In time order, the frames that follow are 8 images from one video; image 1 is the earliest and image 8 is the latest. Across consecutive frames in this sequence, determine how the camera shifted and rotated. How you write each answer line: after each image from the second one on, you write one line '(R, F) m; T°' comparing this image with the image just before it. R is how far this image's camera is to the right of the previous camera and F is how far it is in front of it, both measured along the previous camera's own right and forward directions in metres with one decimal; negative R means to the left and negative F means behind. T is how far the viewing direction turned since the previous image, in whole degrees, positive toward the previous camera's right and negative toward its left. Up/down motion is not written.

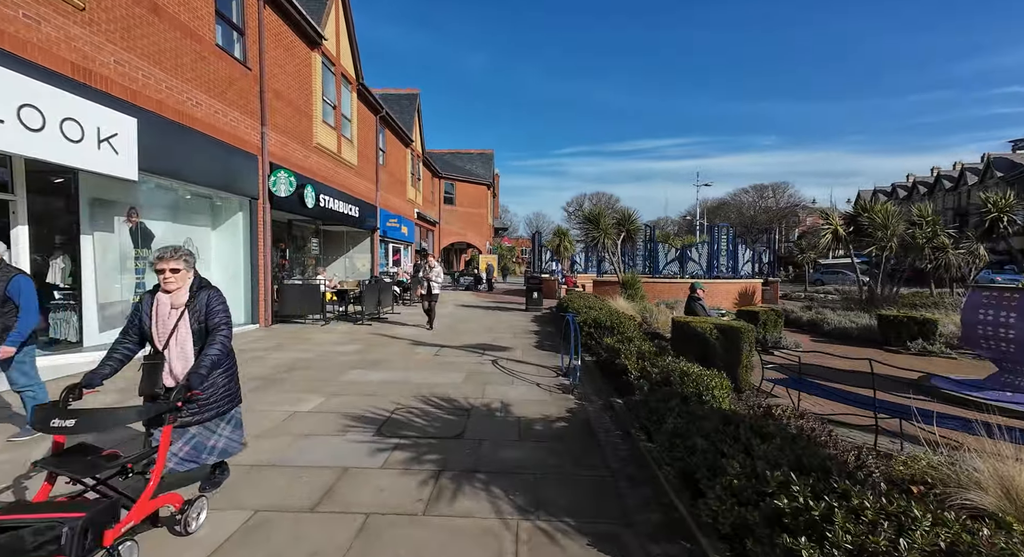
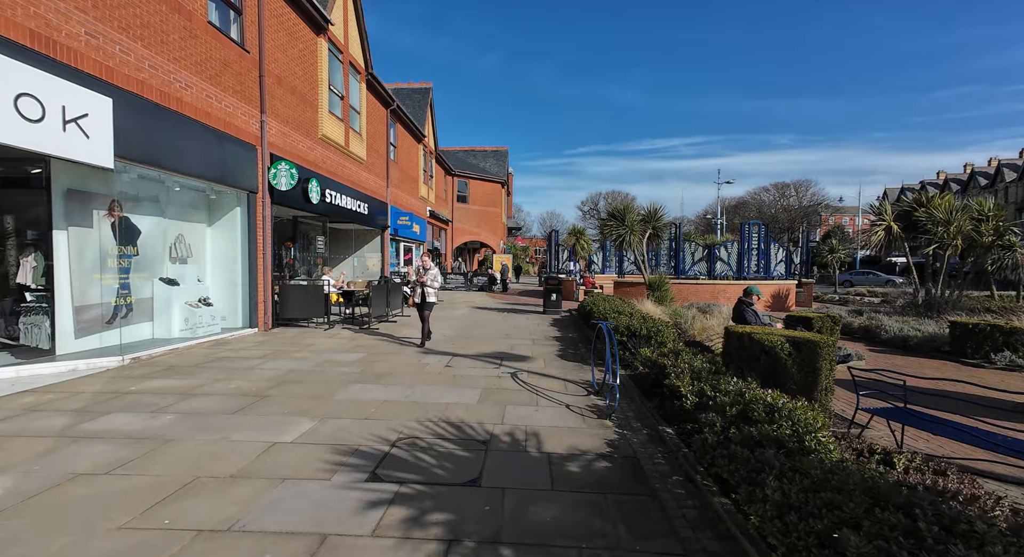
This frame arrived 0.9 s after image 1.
(-0.1, +1.0) m; -1°
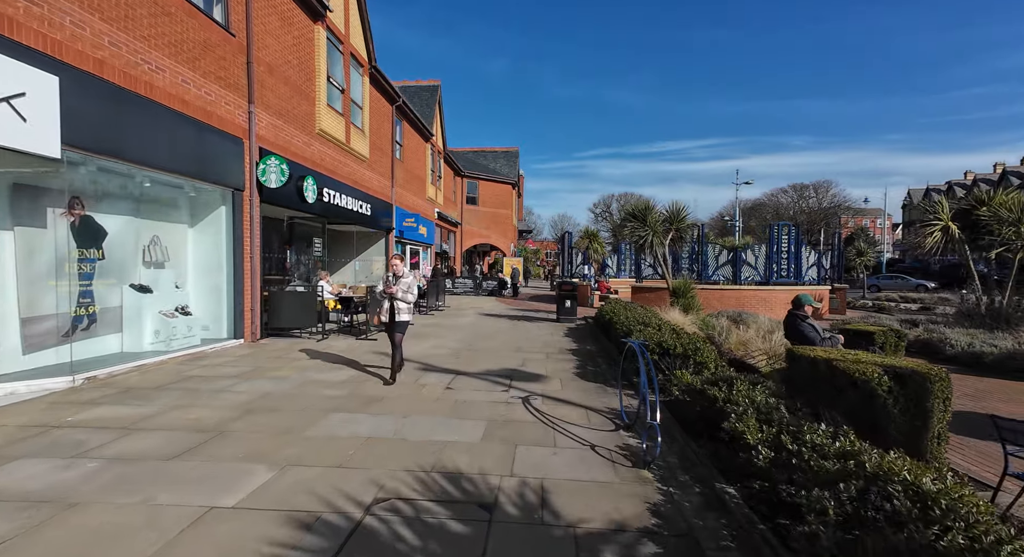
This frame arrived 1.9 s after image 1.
(0.0, +1.0) m; -1°
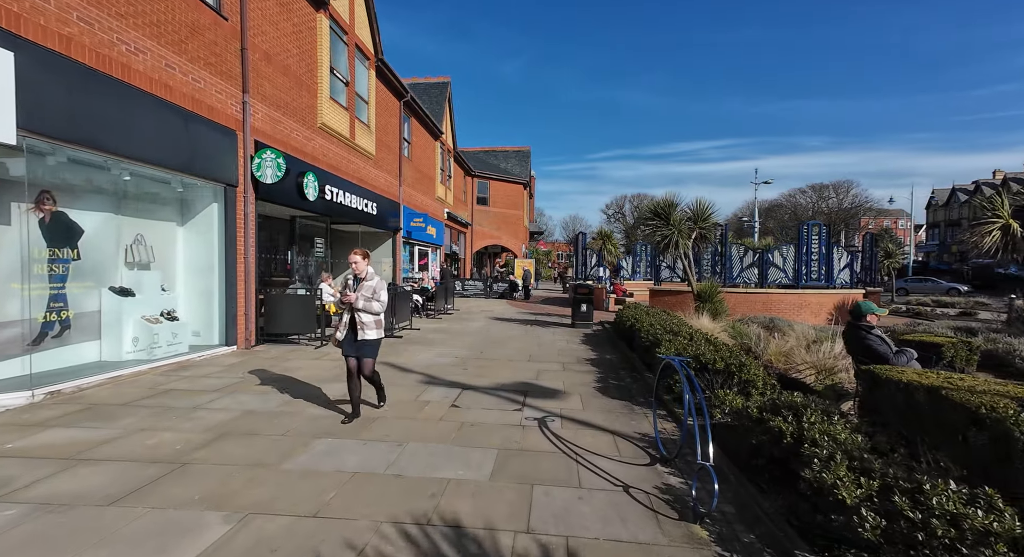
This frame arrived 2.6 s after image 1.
(0.0, +0.8) m; -1°
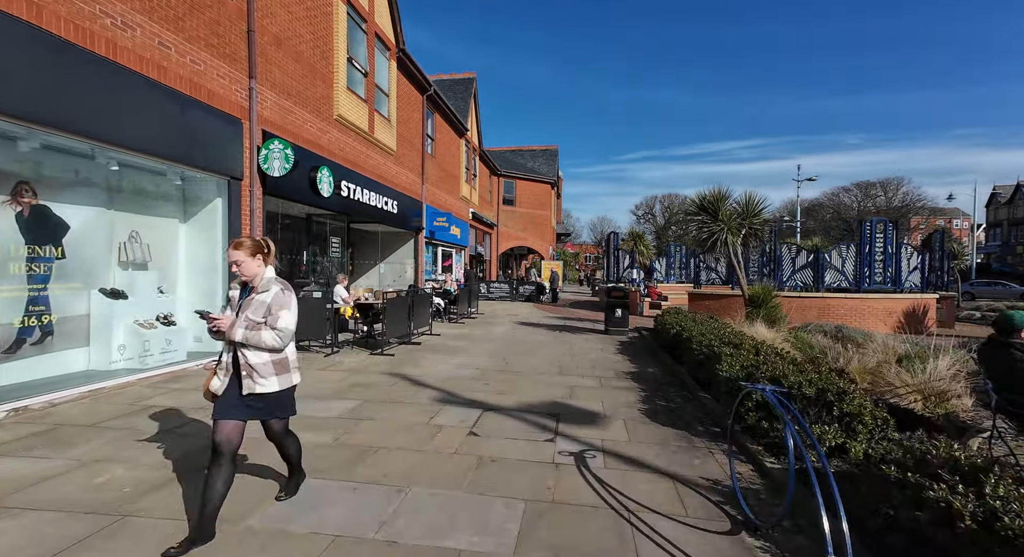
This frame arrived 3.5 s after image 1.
(0.0, +1.0) m; -3°
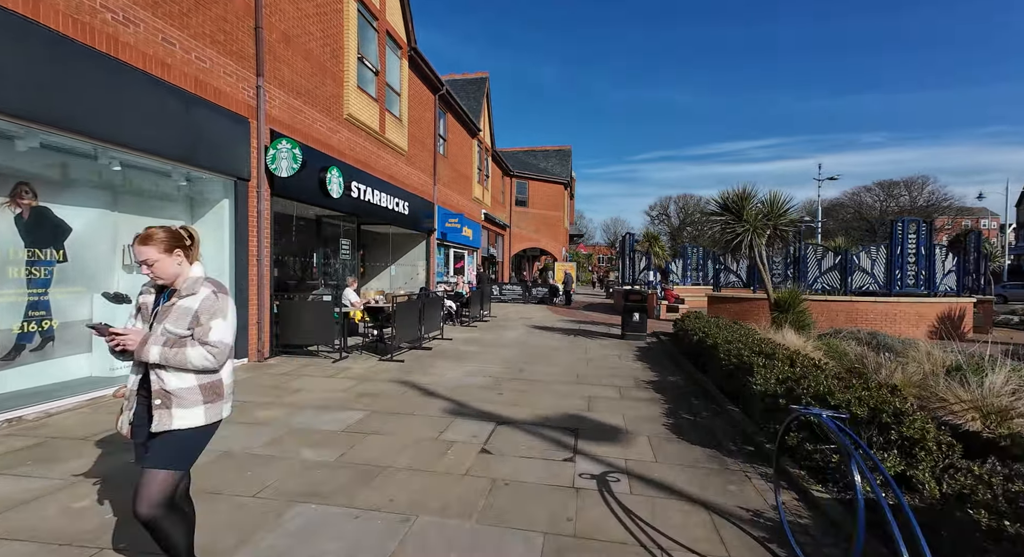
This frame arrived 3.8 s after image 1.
(0.0, +0.3) m; -1°
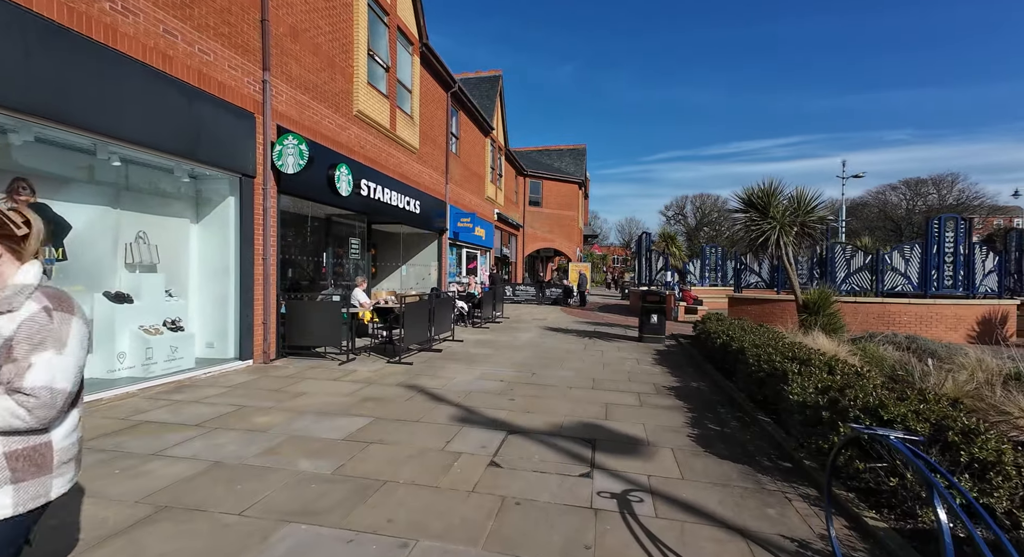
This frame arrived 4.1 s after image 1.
(0.0, +0.3) m; -2°
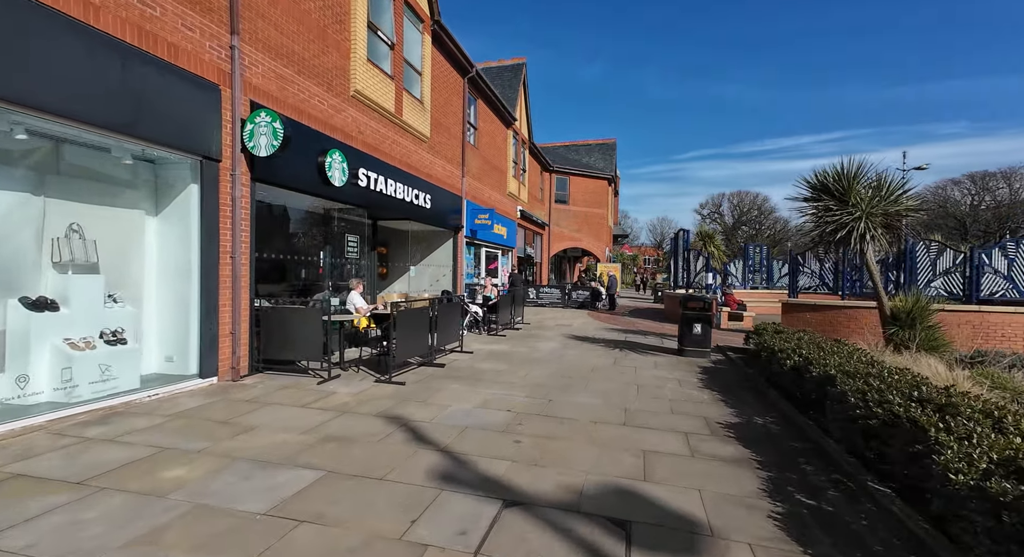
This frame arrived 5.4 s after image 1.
(+0.2, +1.4) m; -3°
